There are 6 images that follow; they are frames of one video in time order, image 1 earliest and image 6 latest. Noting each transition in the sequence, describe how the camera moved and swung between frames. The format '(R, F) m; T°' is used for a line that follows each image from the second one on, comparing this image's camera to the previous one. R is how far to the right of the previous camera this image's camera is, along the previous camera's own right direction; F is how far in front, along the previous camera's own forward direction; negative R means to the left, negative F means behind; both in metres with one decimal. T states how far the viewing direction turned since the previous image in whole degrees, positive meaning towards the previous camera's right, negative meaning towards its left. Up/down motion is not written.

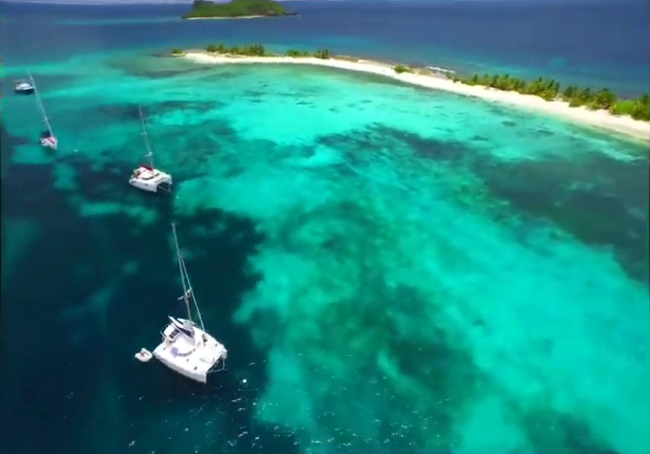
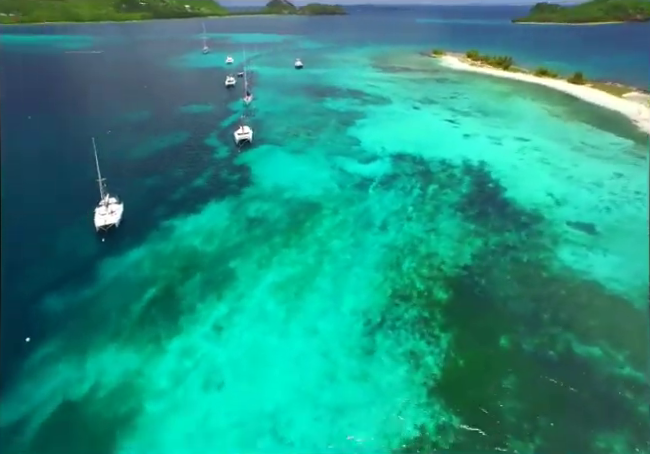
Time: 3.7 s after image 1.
(+20.9, +7.9) m; -46°
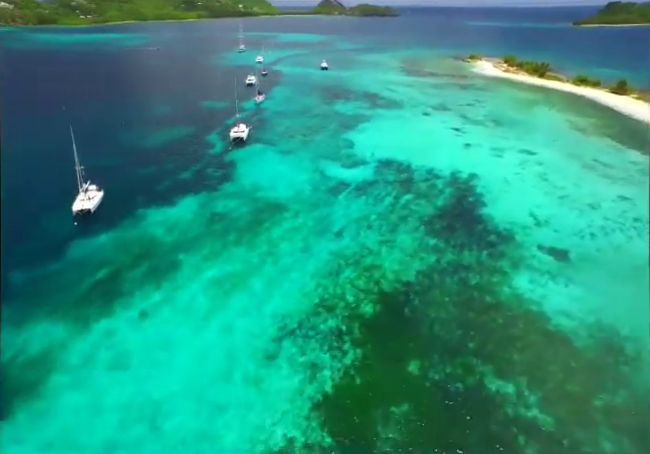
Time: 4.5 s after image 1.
(+5.8, +0.6) m; -8°
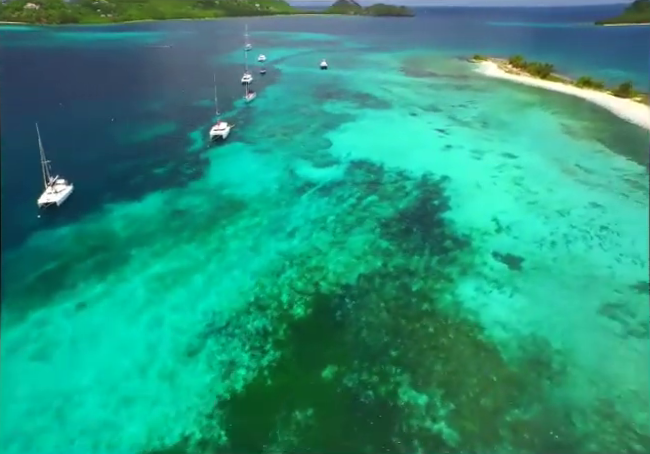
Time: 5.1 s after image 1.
(+4.0, +0.2) m; -3°
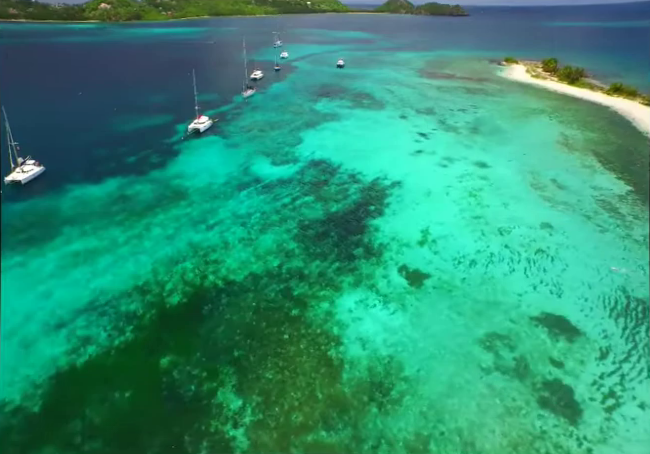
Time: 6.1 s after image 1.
(+7.8, +0.9) m; -9°
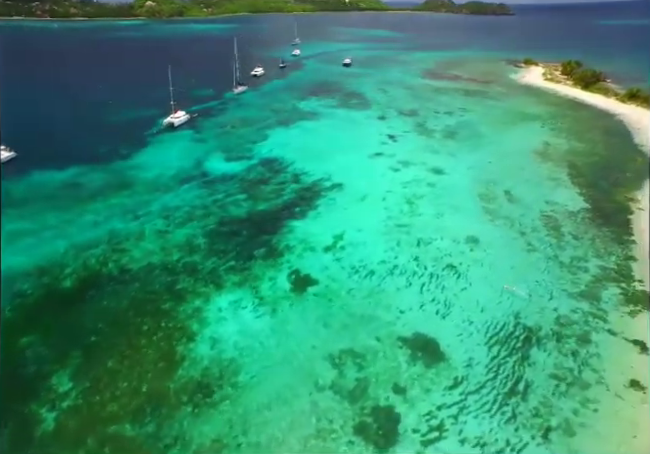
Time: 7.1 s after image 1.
(+7.1, +0.9) m; -7°
